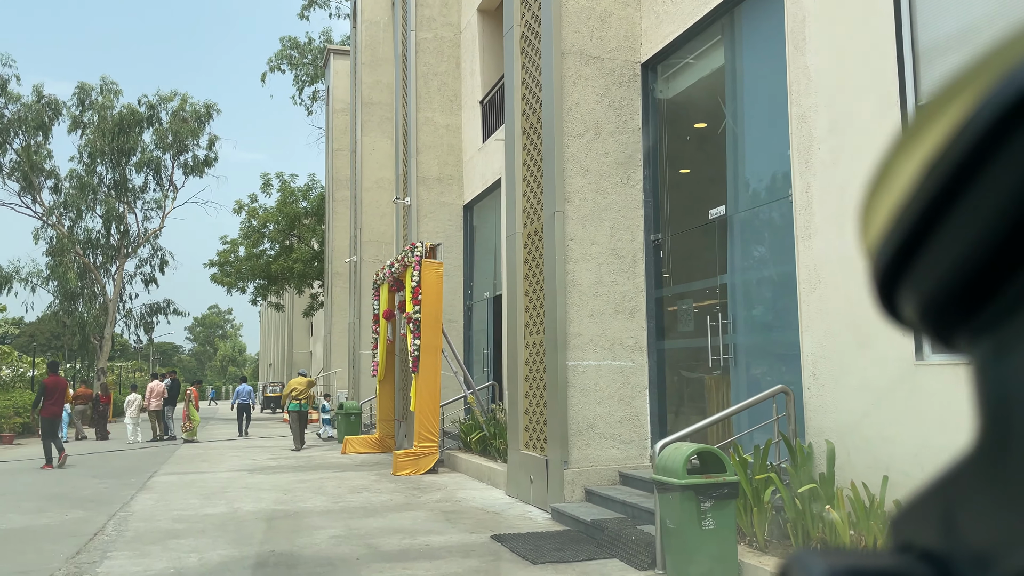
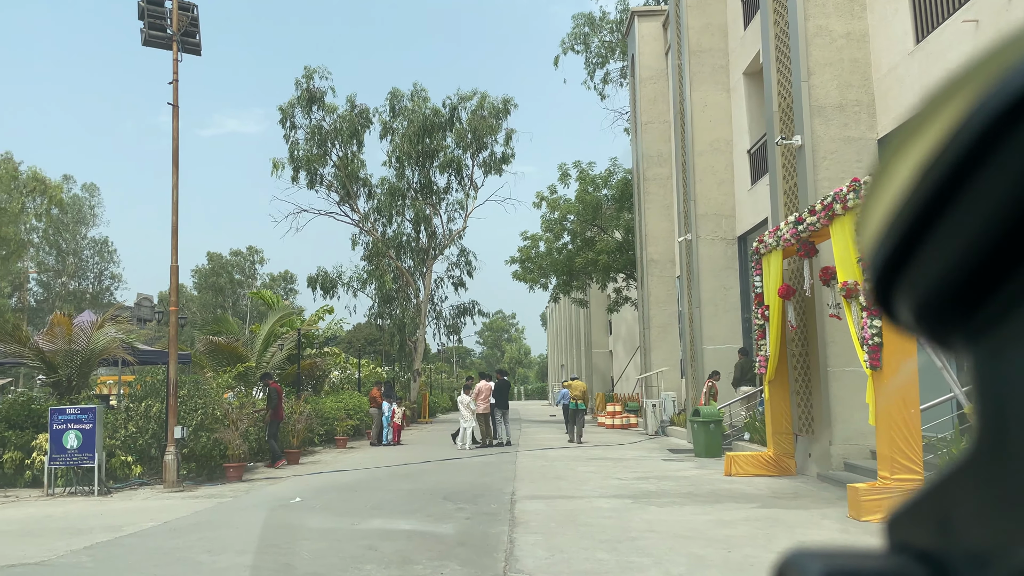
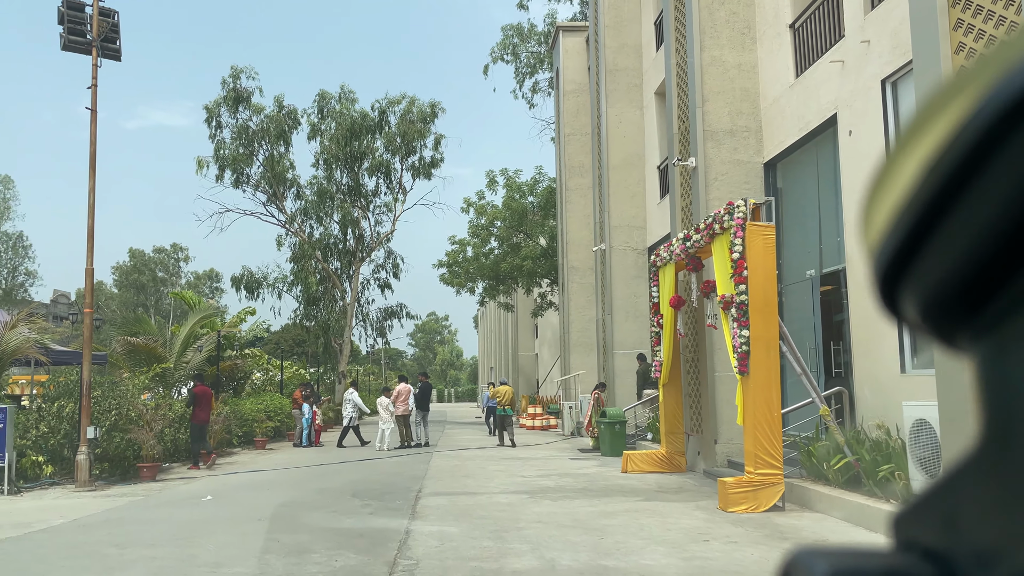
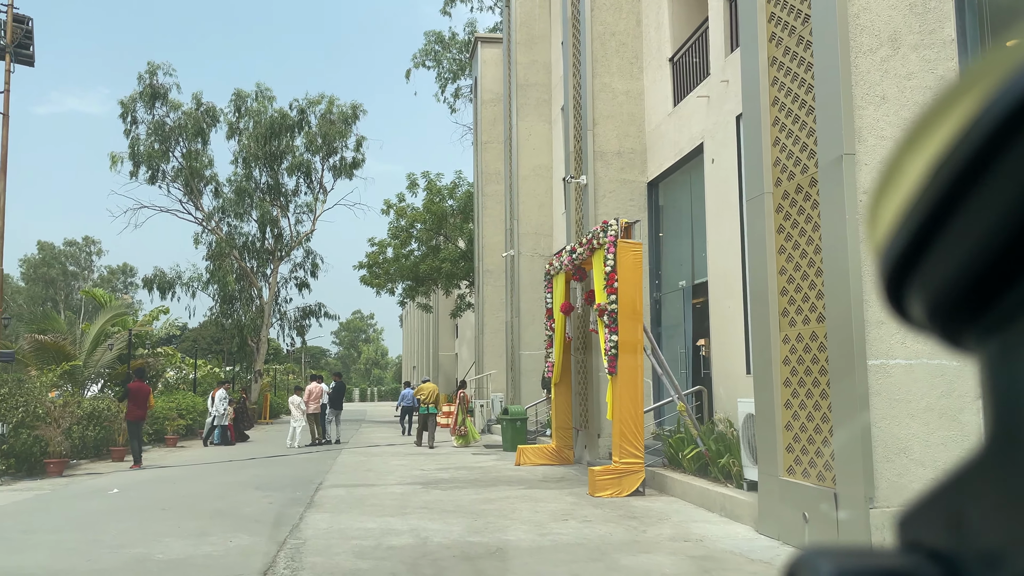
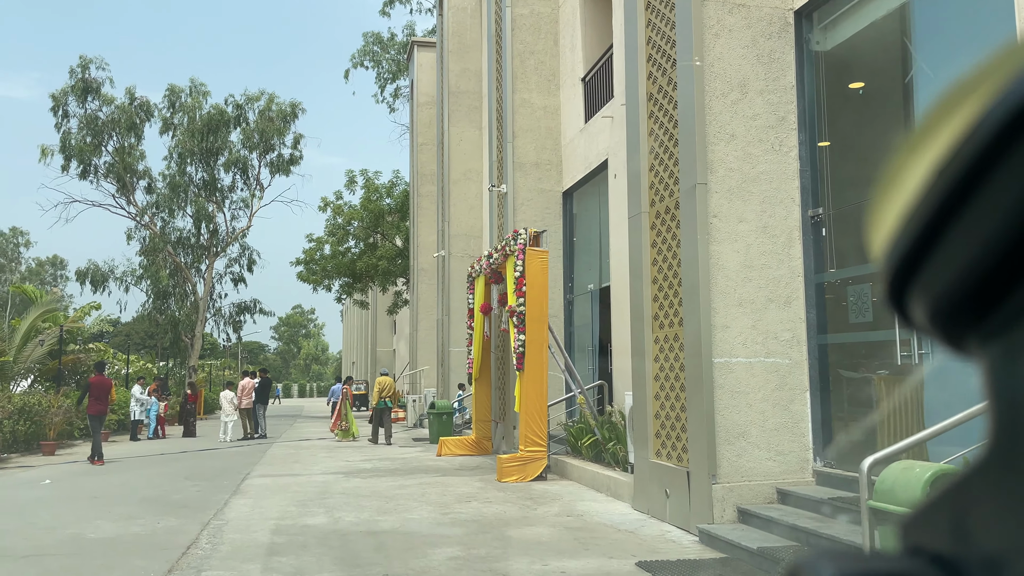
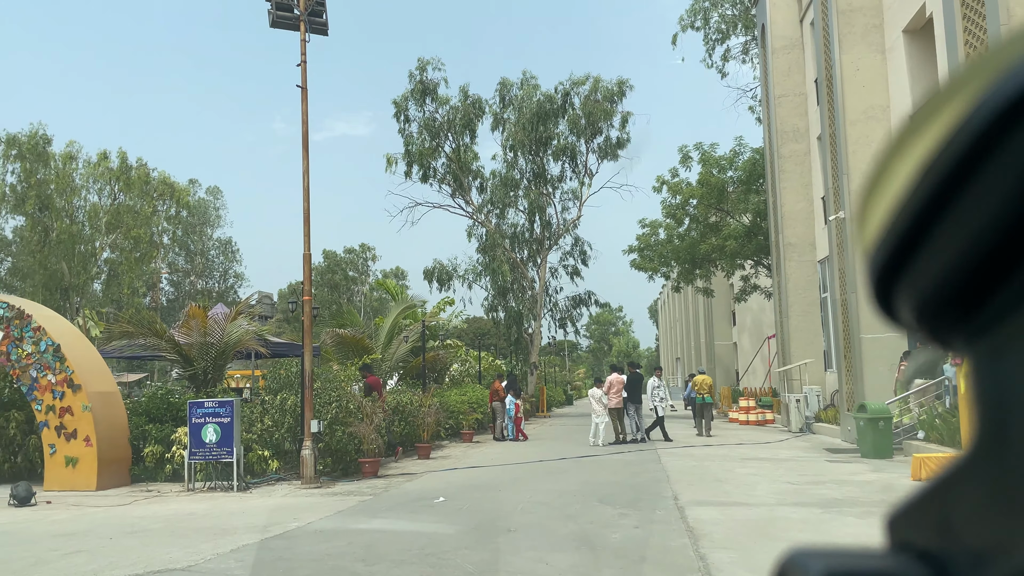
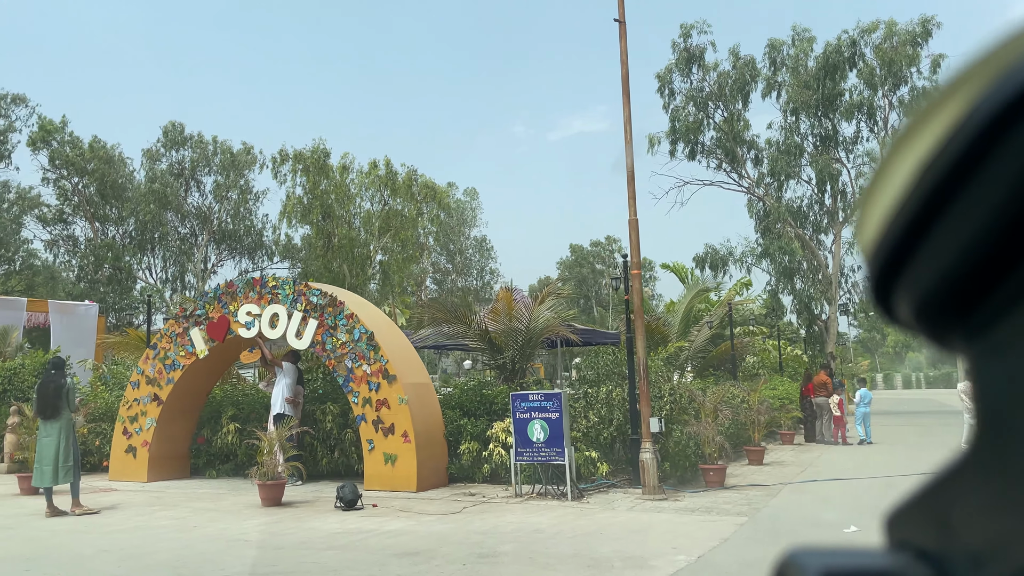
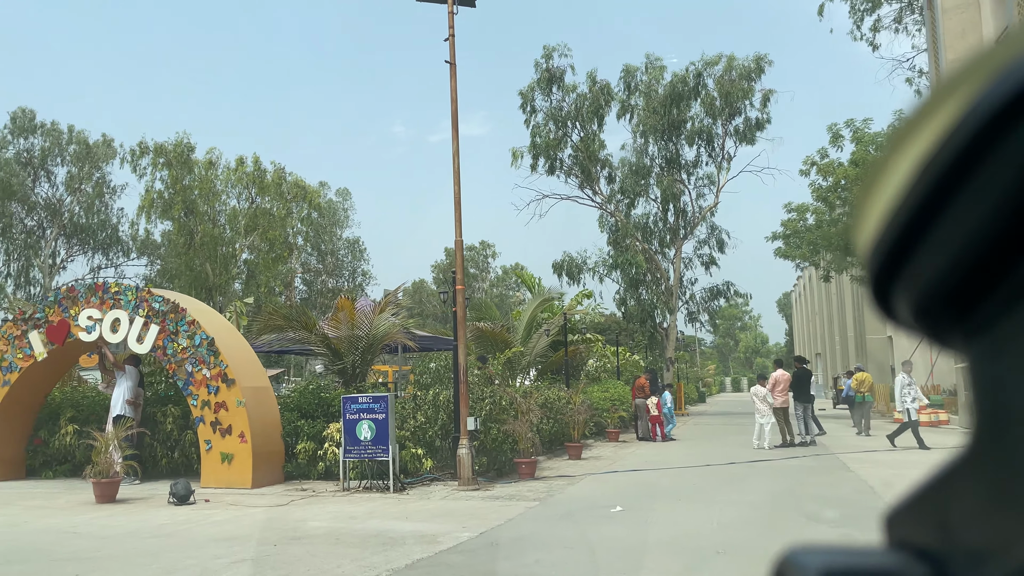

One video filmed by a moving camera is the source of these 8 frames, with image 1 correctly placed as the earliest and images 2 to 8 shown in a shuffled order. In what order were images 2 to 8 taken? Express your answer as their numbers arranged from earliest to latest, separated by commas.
5, 4, 3, 2, 6, 8, 7
